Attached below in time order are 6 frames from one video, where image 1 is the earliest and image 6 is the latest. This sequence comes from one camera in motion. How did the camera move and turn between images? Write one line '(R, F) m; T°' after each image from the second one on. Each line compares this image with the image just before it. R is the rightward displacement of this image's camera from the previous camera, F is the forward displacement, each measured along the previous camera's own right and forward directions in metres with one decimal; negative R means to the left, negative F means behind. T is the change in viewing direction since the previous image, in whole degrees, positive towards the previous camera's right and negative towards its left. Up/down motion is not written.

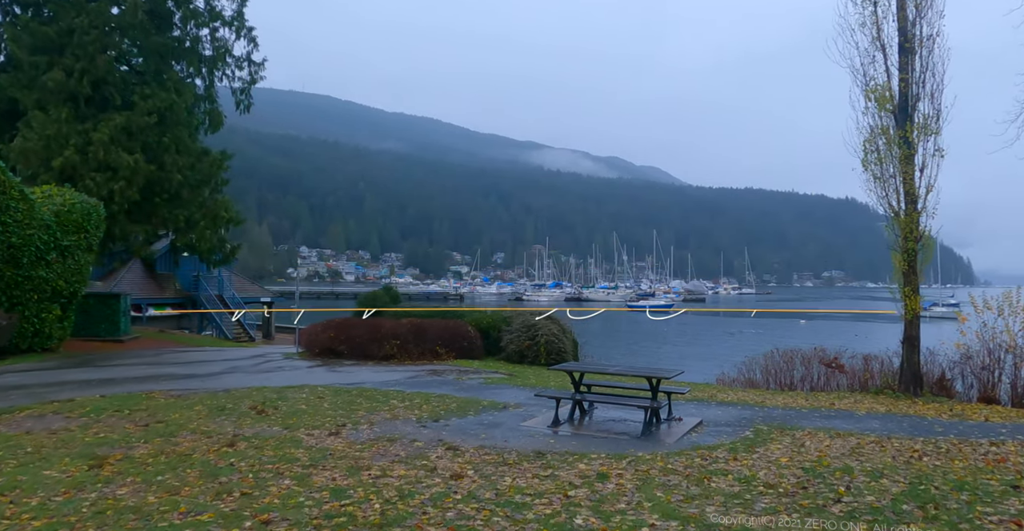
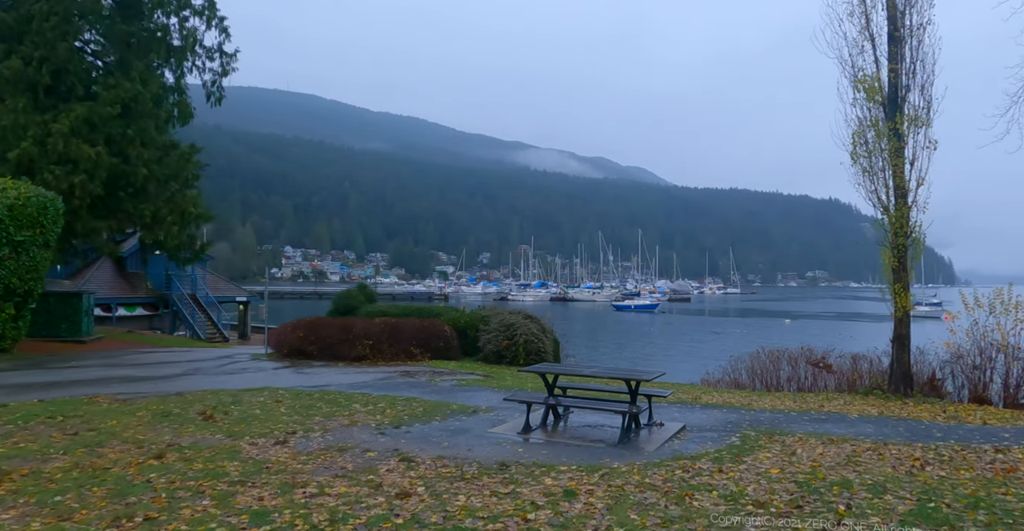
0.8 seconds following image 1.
(+0.2, +0.7) m; +1°
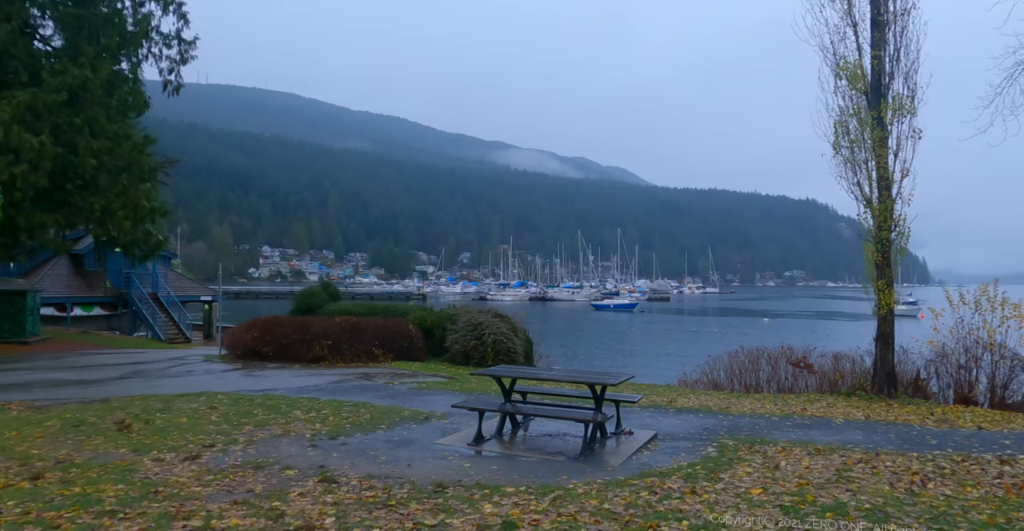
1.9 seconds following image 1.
(+0.3, +0.9) m; +2°
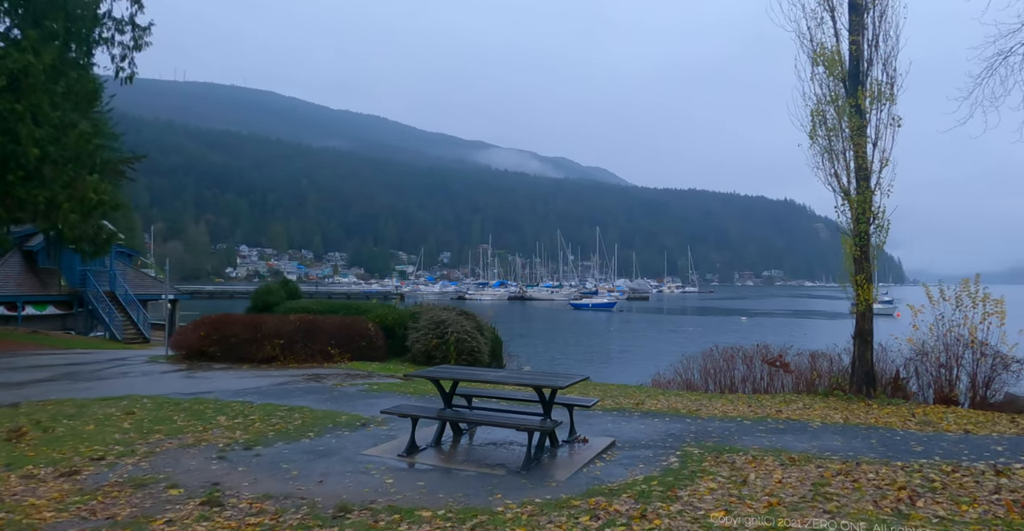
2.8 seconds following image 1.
(+0.4, +0.8) m; +2°
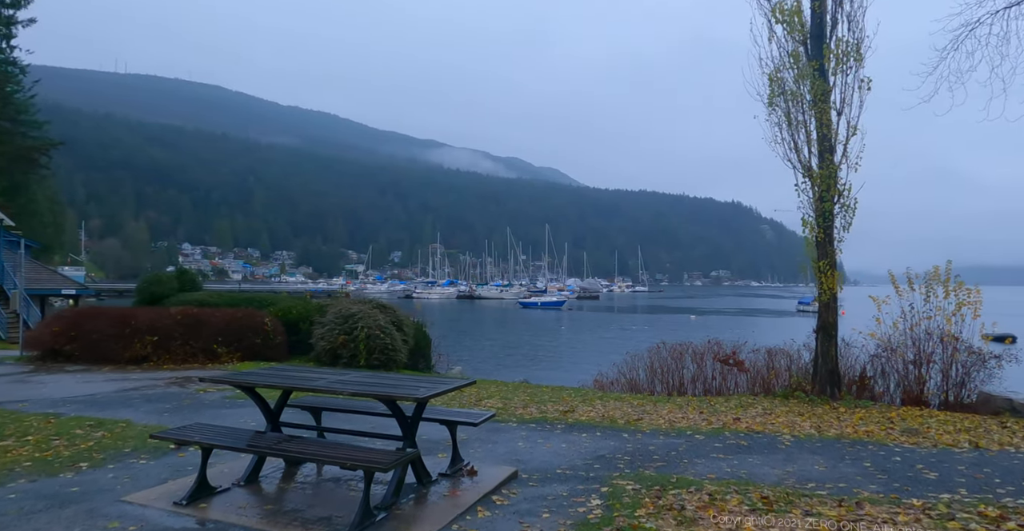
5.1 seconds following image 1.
(+0.7, +2.1) m; +4°
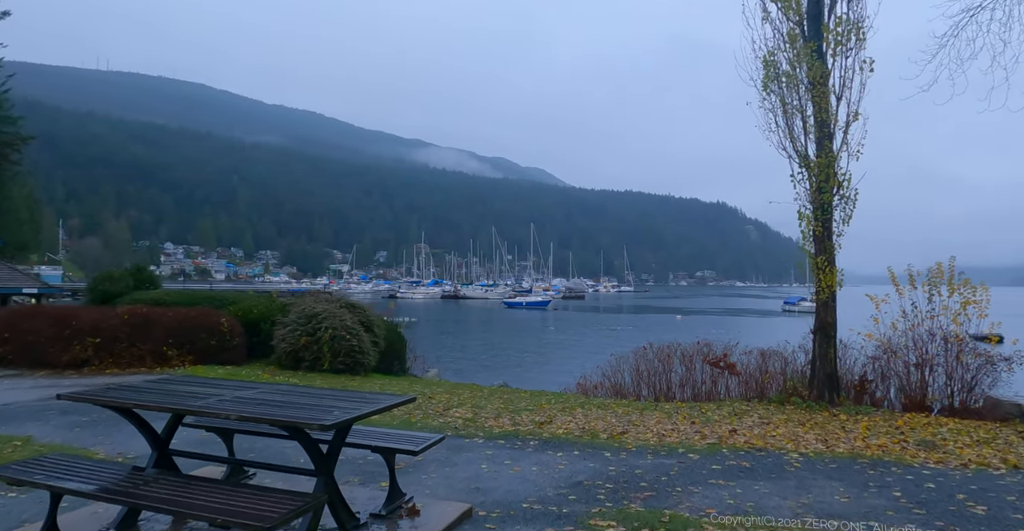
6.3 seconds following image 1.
(+0.2, +1.0) m; +1°
